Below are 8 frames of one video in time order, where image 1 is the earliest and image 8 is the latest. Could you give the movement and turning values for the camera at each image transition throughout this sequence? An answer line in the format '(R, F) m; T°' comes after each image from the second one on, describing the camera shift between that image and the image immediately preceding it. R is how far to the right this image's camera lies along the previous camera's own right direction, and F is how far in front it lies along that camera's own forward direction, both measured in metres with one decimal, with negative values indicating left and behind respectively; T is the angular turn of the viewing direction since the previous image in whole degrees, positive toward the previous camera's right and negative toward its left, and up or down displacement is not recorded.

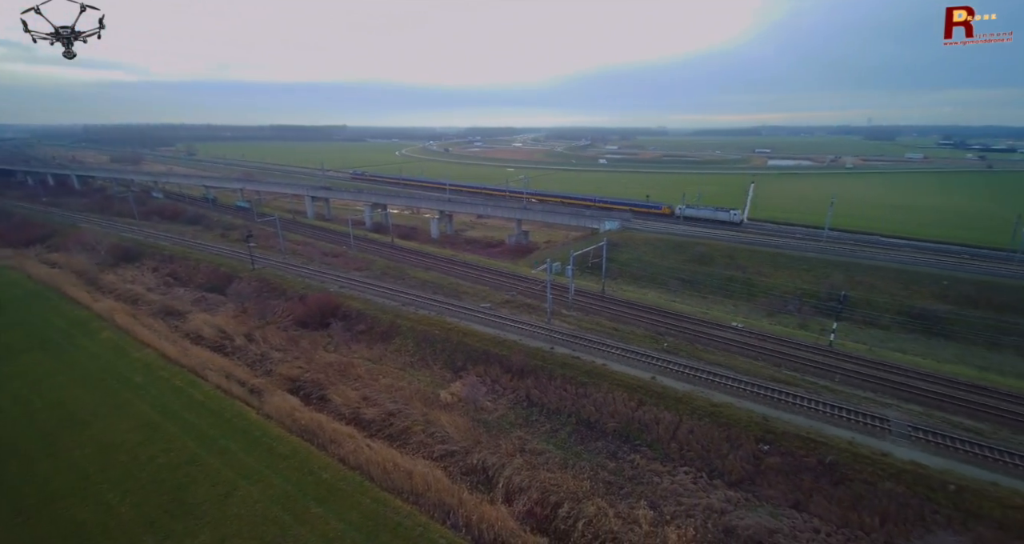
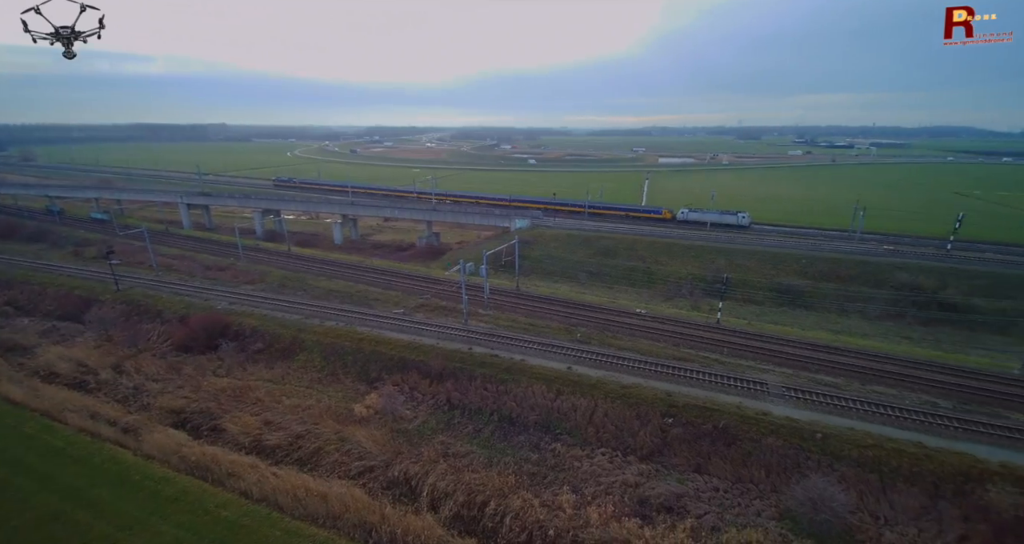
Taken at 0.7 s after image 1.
(-1.1, +0.1) m; +13°
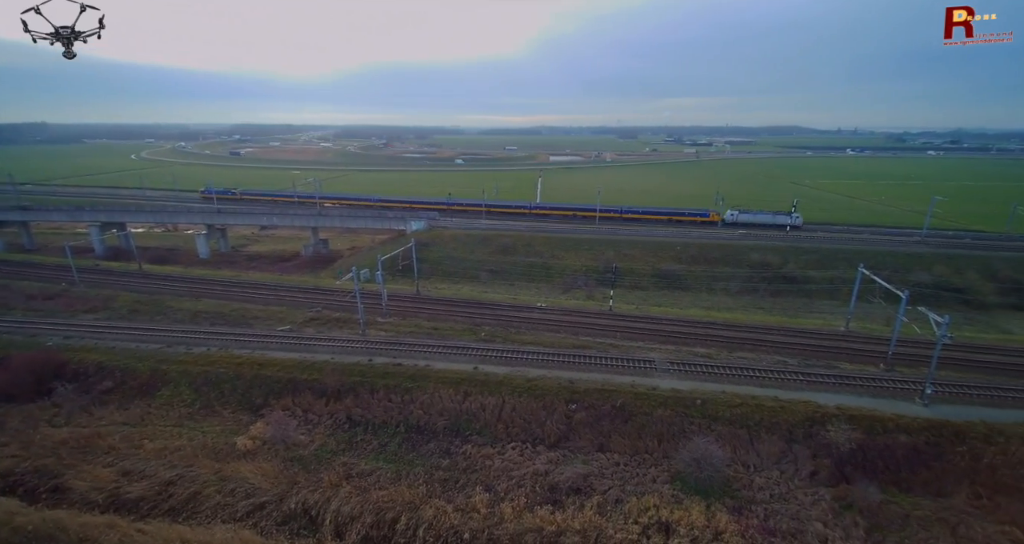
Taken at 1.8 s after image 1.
(-1.0, +0.3) m; +14°
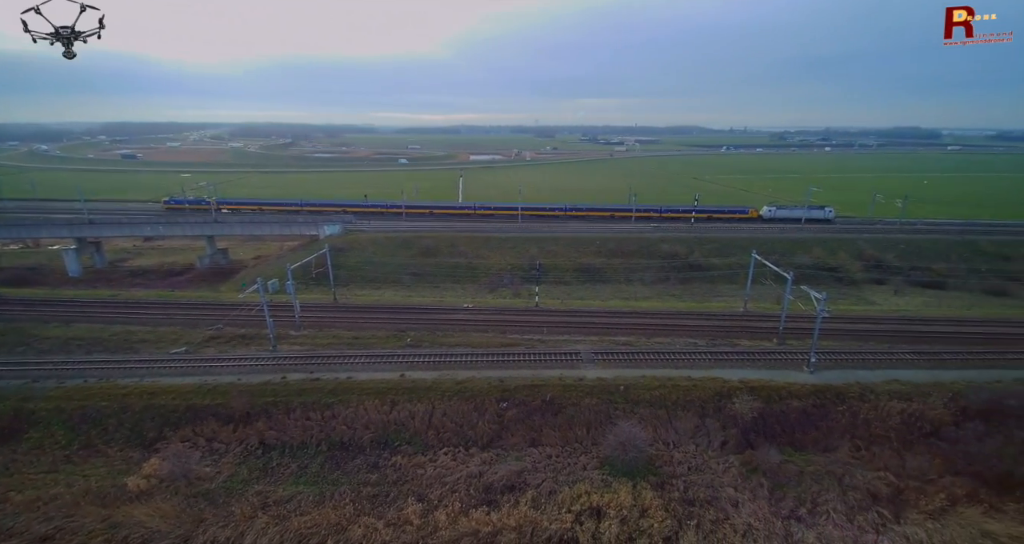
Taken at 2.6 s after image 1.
(-0.7, +0.3) m; +11°
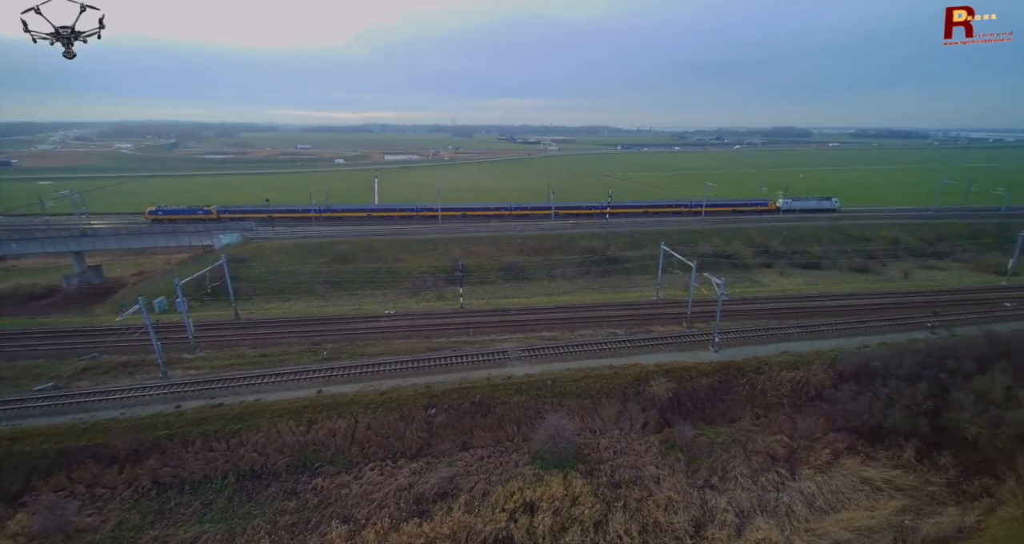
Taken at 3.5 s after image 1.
(-0.3, +0.3) m; +10°
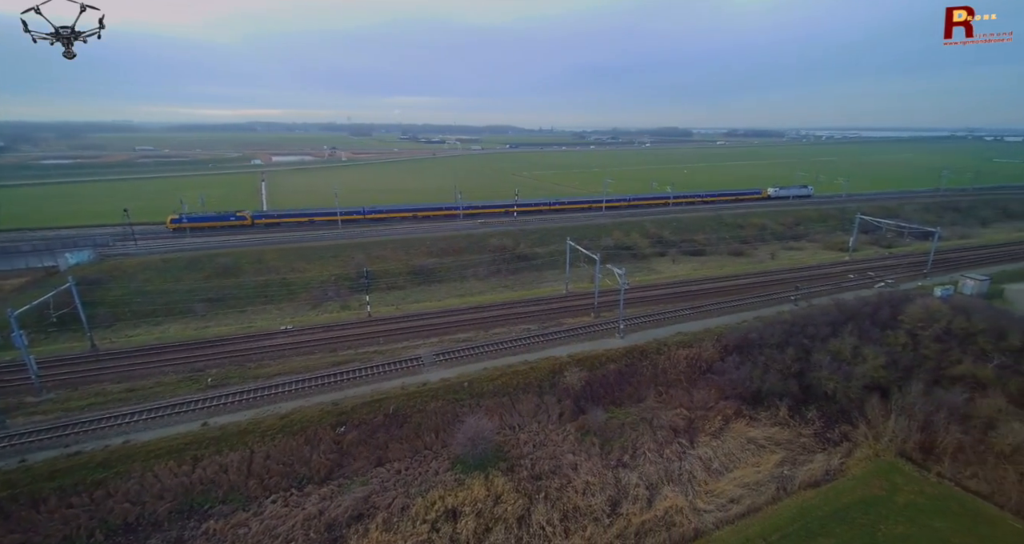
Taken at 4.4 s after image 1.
(0.0, +0.5) m; +10°
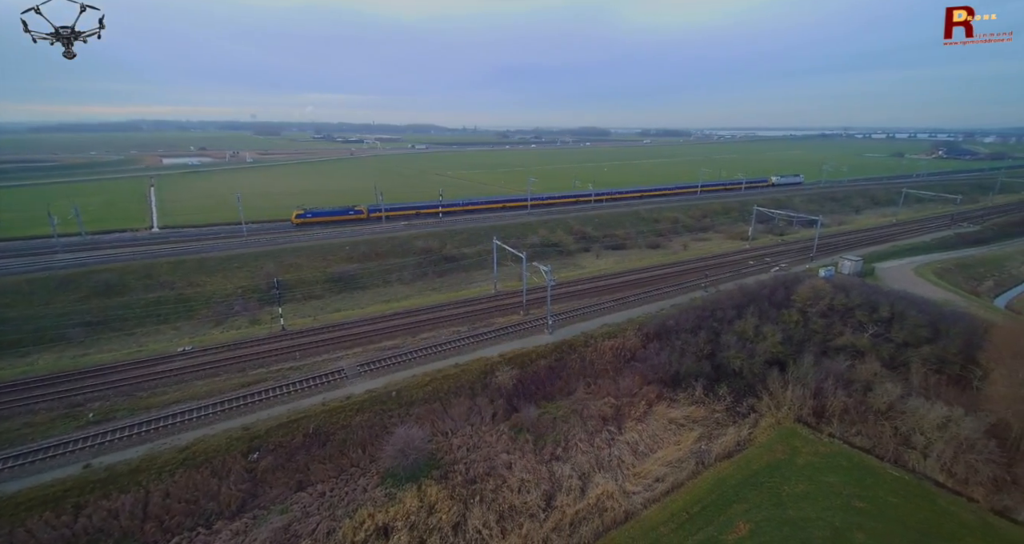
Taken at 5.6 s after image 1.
(+0.1, +0.5) m; +8°
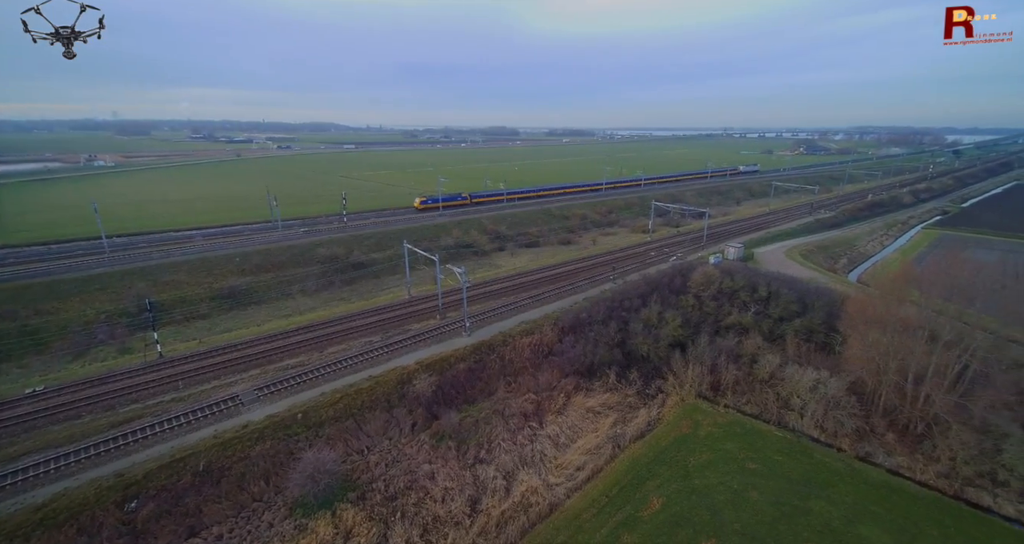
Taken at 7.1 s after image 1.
(+0.1, +0.6) m; +10°
